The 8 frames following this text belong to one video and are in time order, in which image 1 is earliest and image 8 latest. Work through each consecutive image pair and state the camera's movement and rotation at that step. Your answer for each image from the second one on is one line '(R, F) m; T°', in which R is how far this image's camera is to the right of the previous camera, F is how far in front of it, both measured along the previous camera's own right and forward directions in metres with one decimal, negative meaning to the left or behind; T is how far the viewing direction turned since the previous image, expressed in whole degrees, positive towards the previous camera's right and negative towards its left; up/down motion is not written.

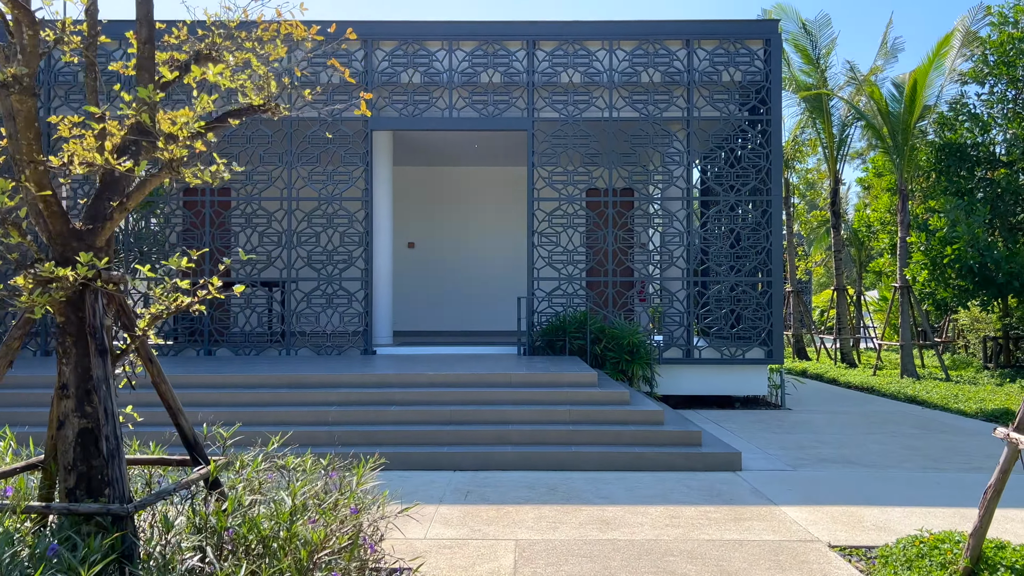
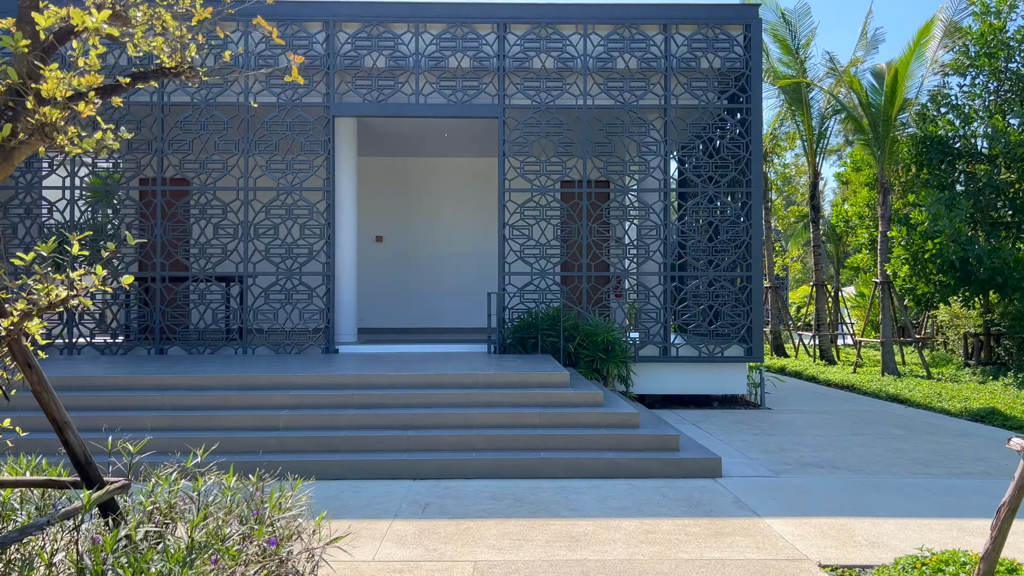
(+0.1, +0.4) m; +2°
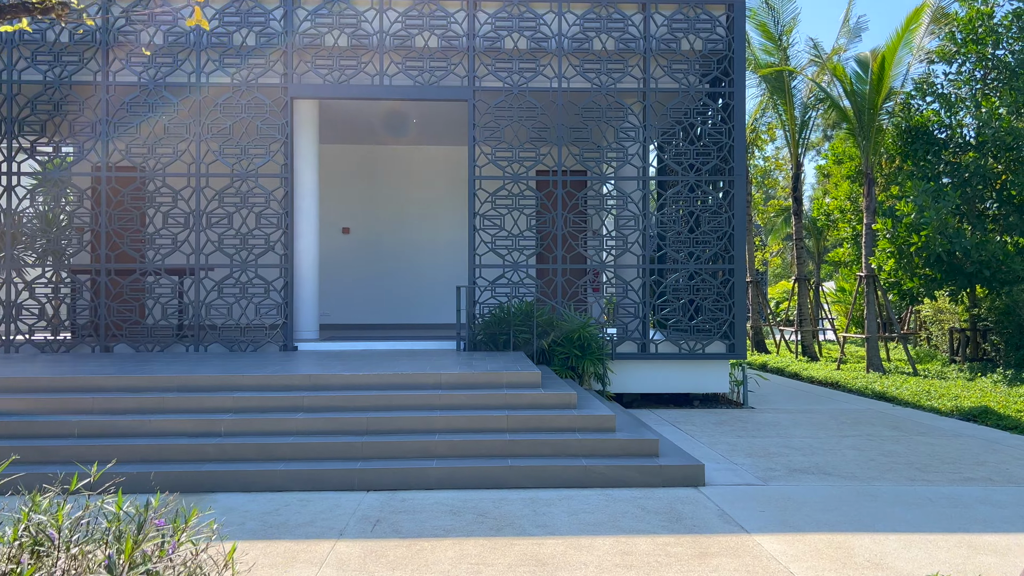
(+0.1, +0.5) m; +1°
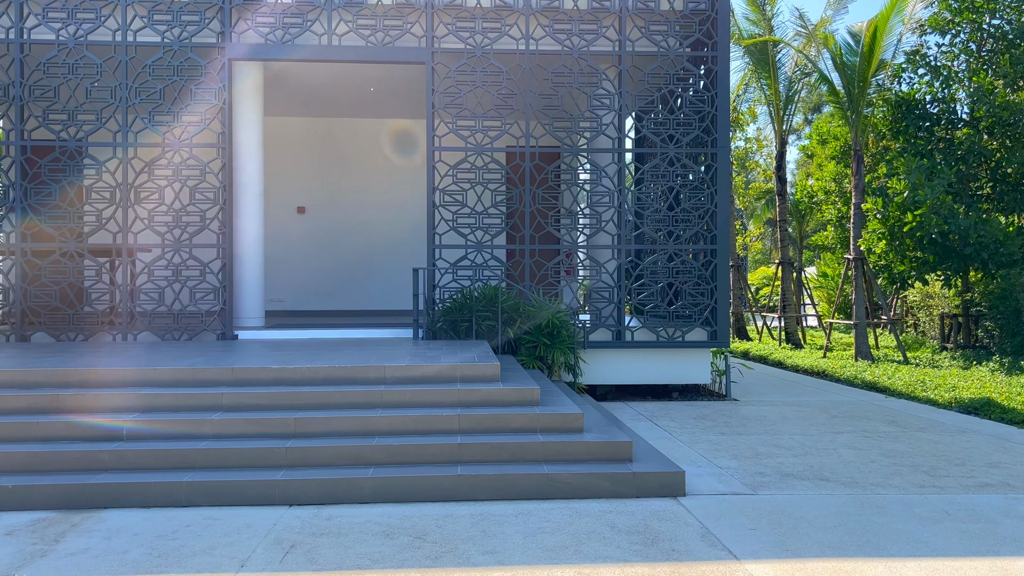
(+0.2, +0.7) m; +1°
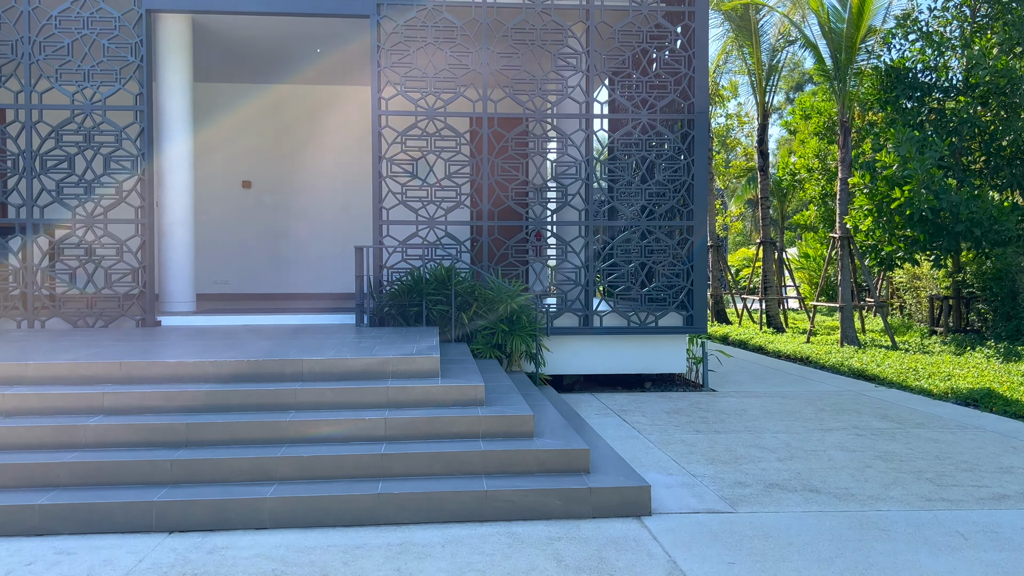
(+0.2, +0.7) m; +1°
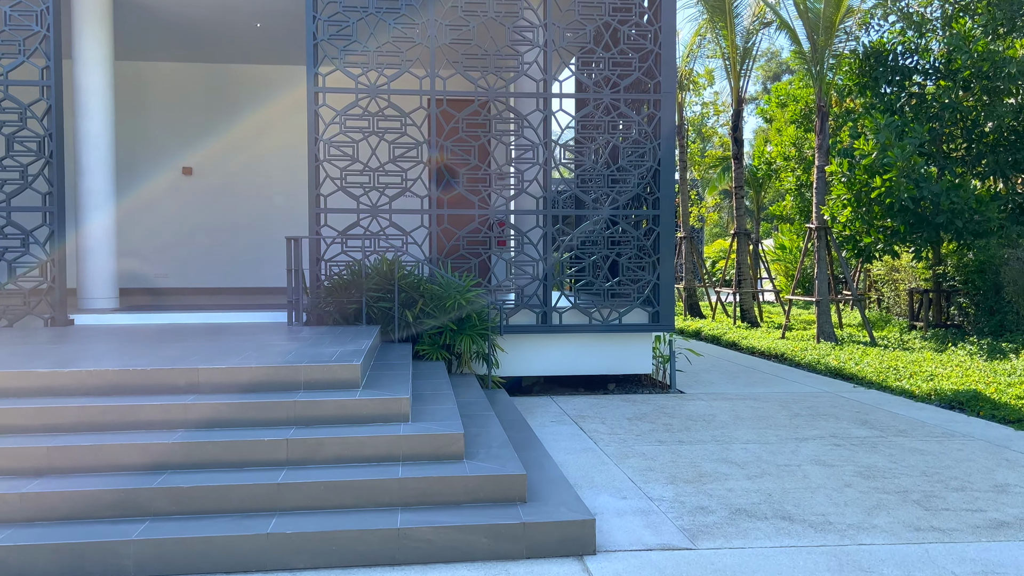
(+0.2, +0.6) m; +1°
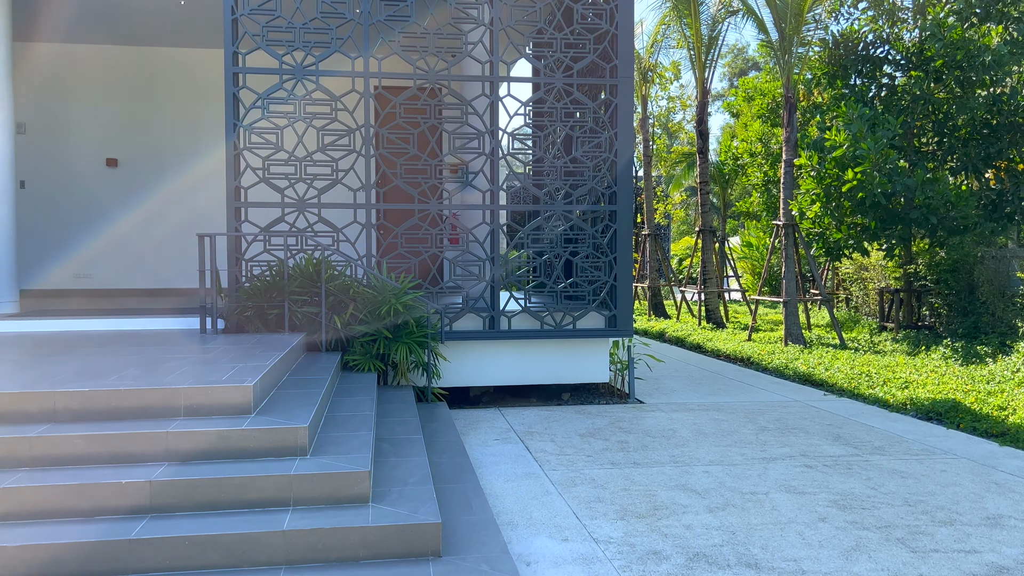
(+0.2, +0.6) m; +2°
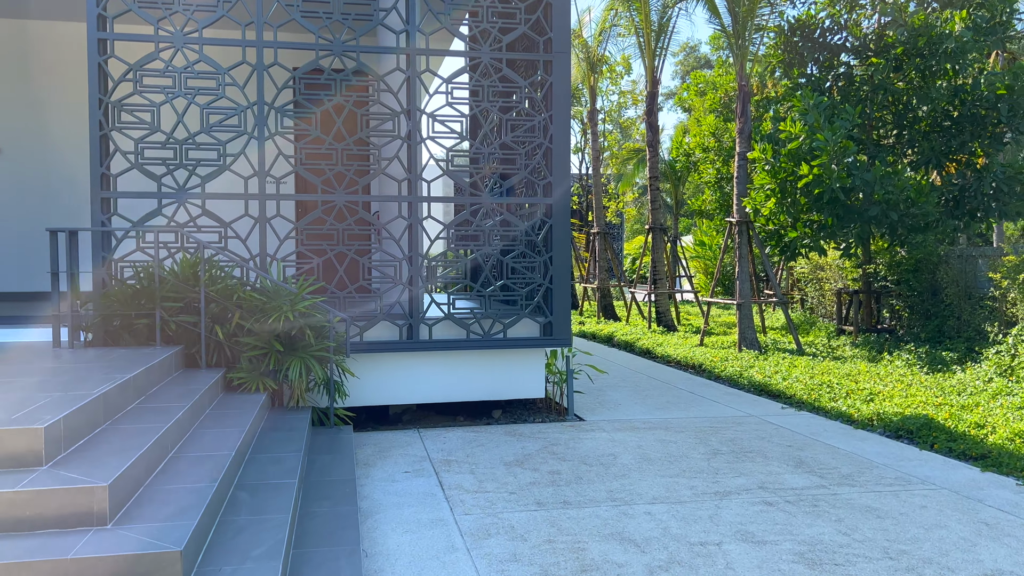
(+0.2, +0.7) m; +3°
